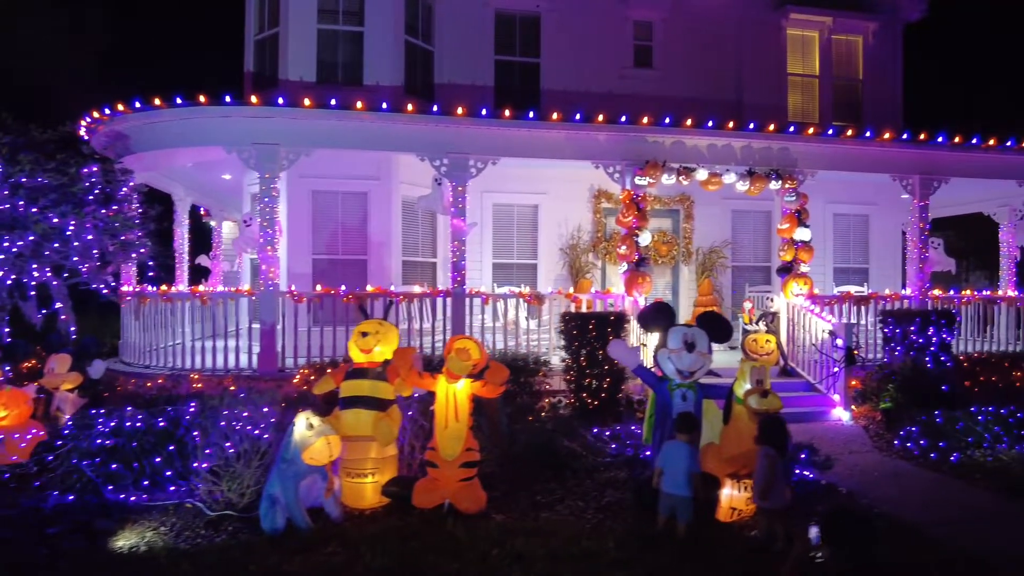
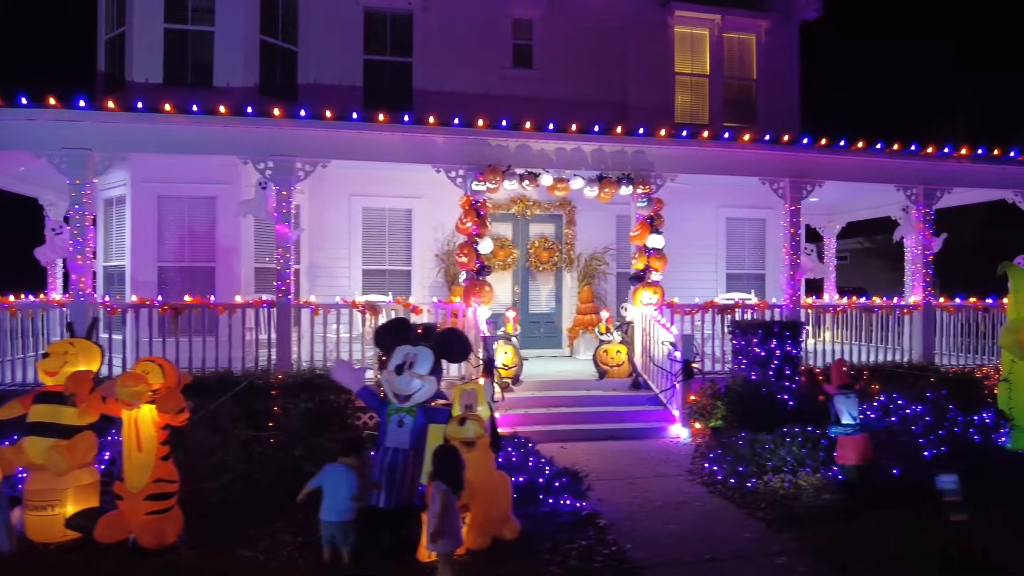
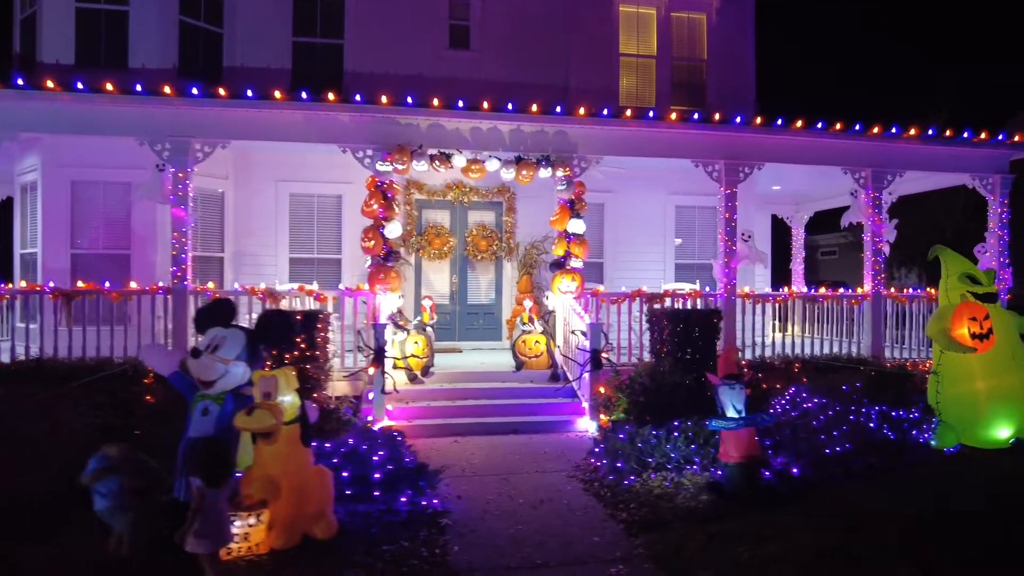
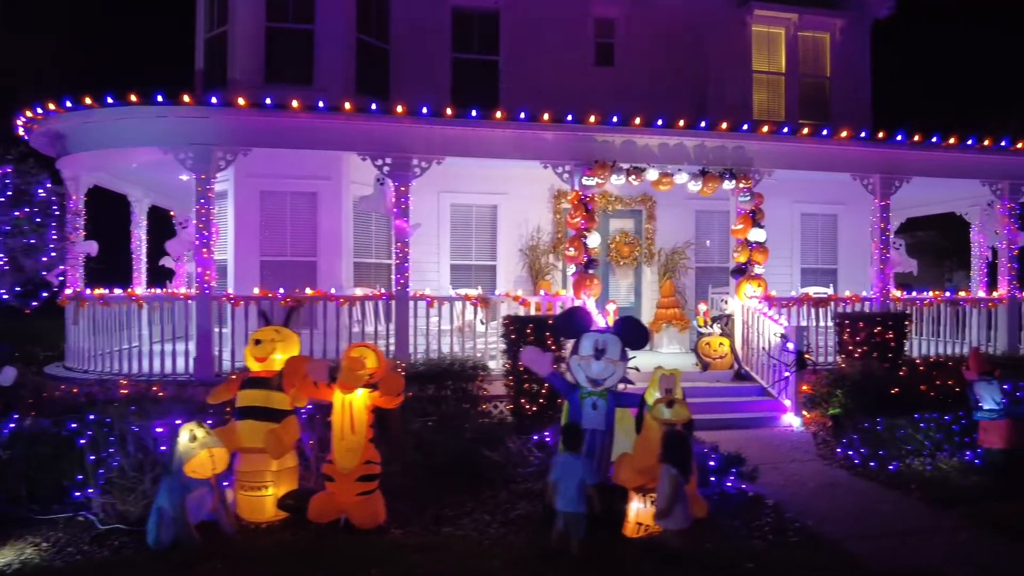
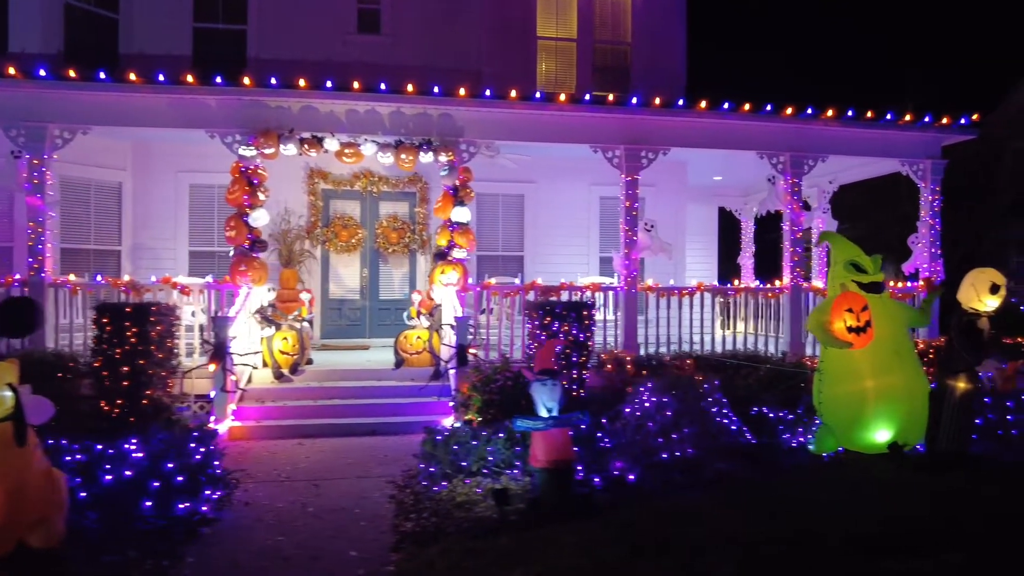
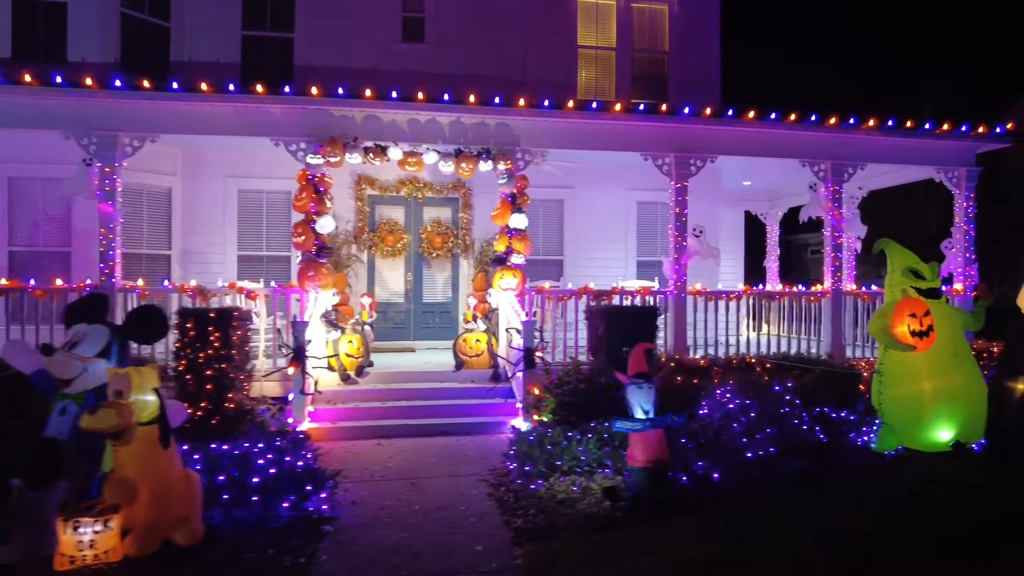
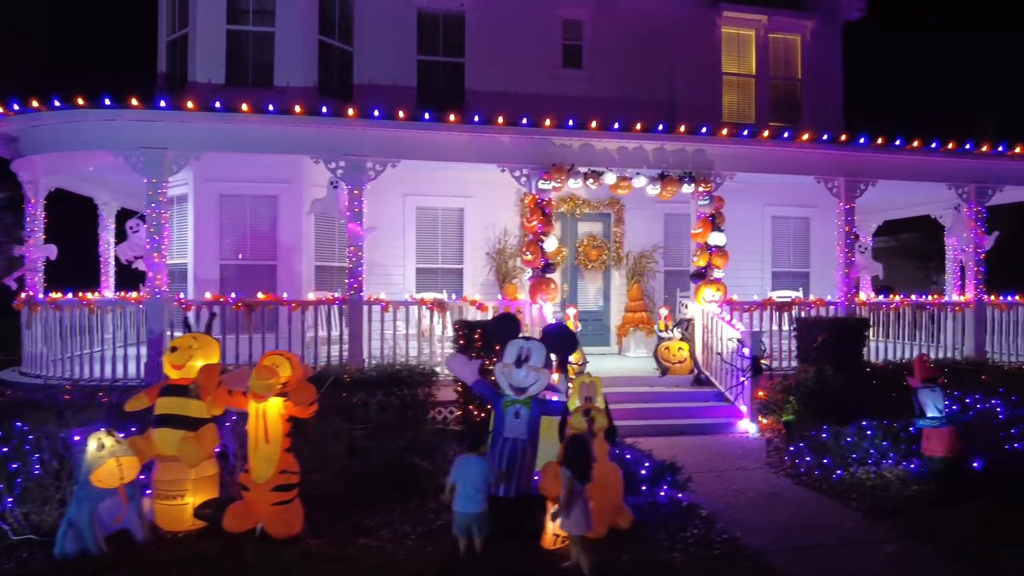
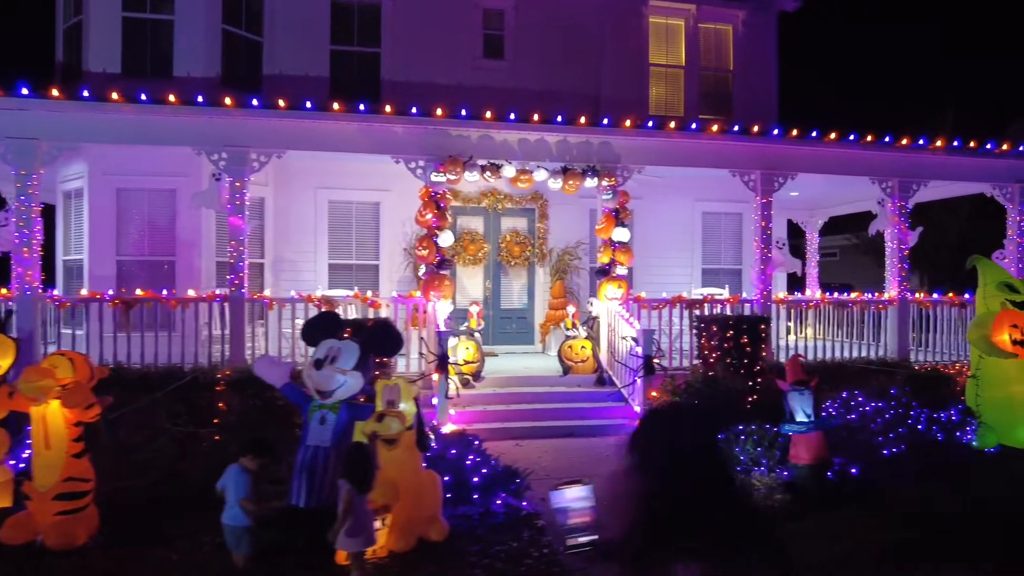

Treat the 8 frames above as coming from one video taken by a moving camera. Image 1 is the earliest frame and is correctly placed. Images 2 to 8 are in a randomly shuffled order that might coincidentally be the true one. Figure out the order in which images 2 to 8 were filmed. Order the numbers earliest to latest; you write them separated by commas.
4, 7, 2, 8, 3, 6, 5
